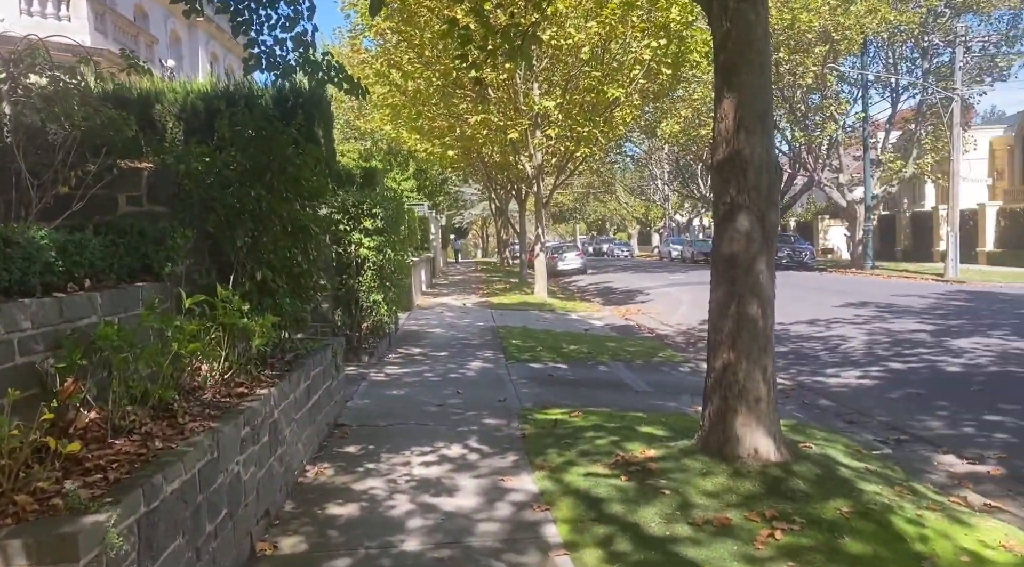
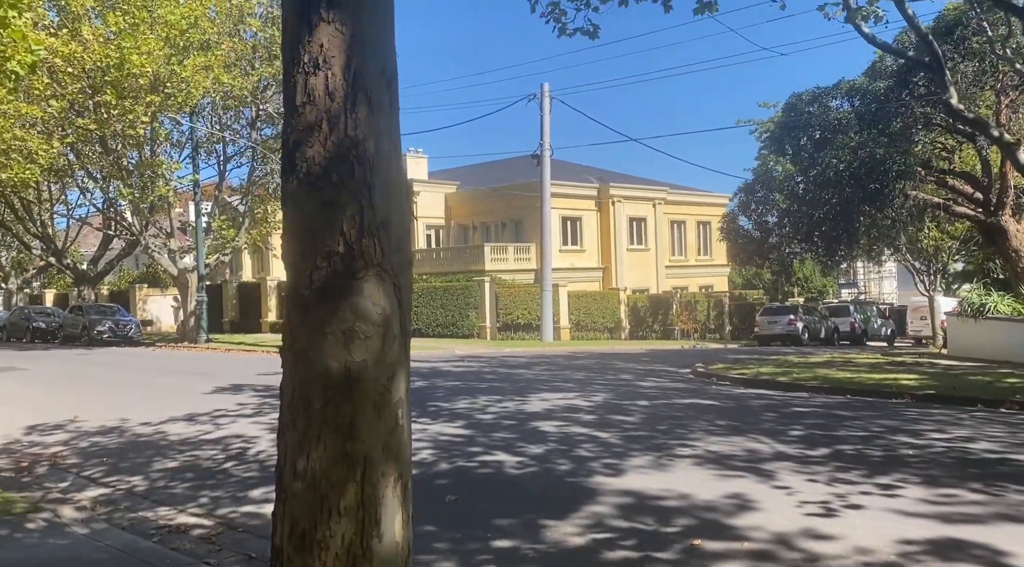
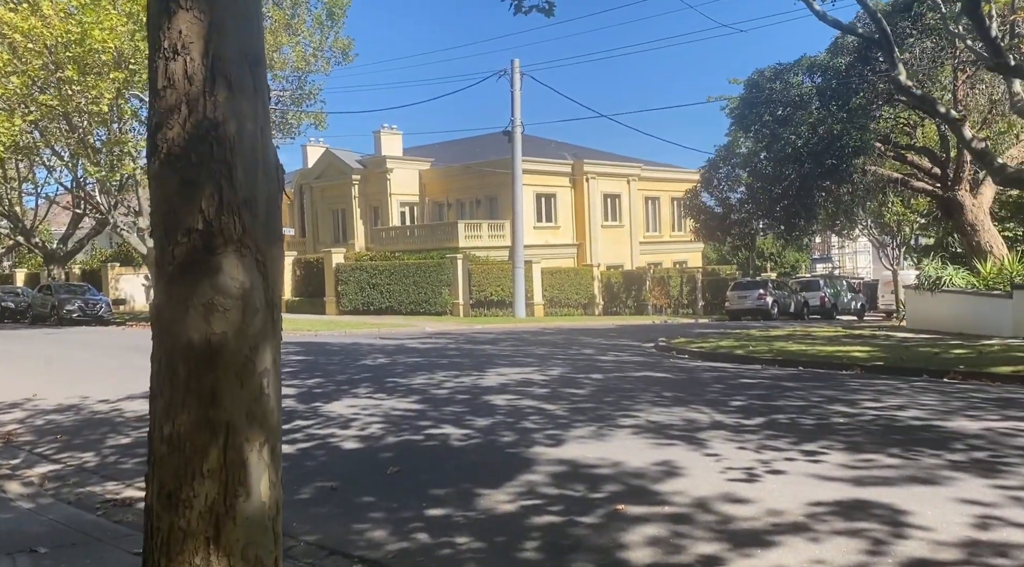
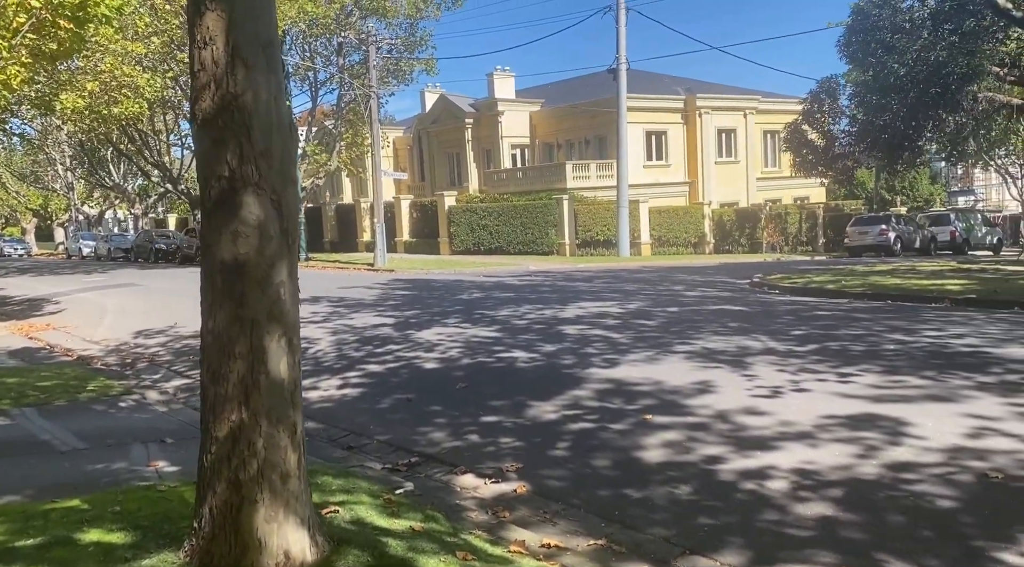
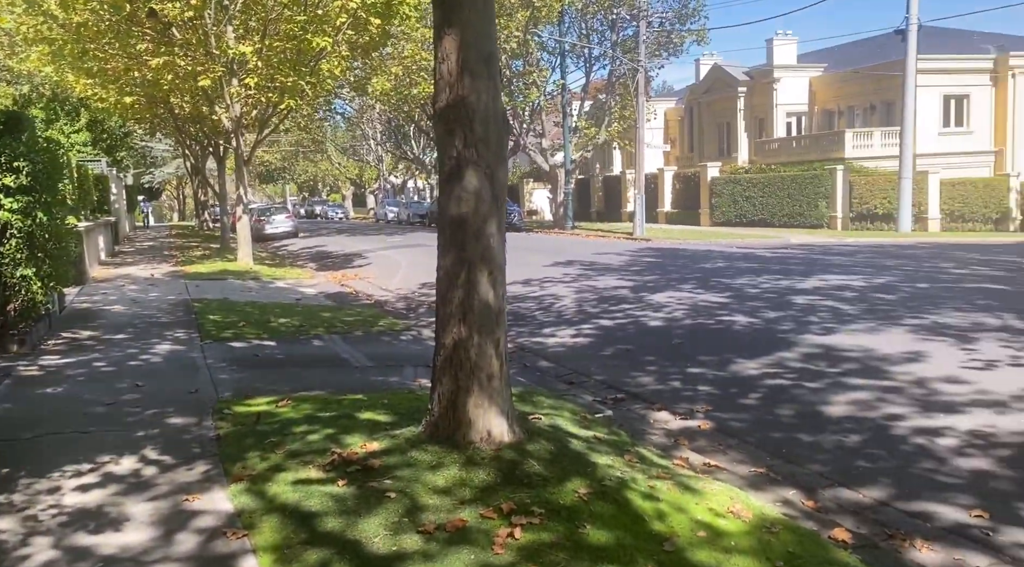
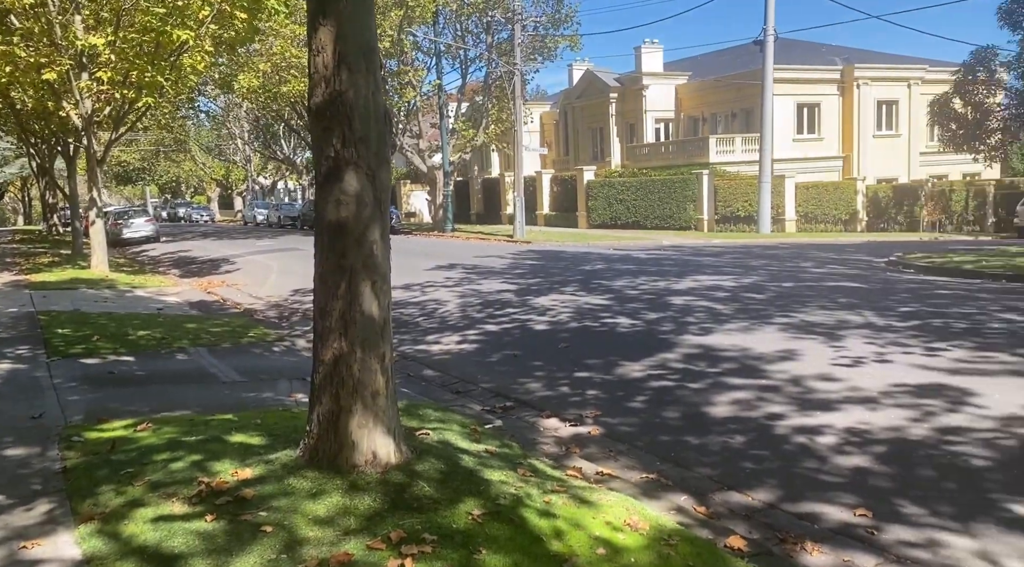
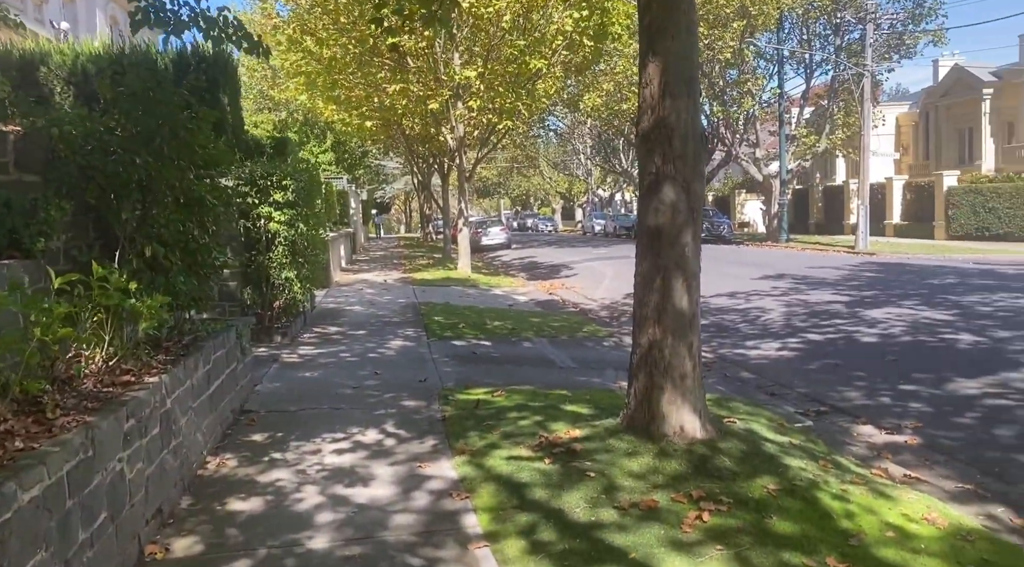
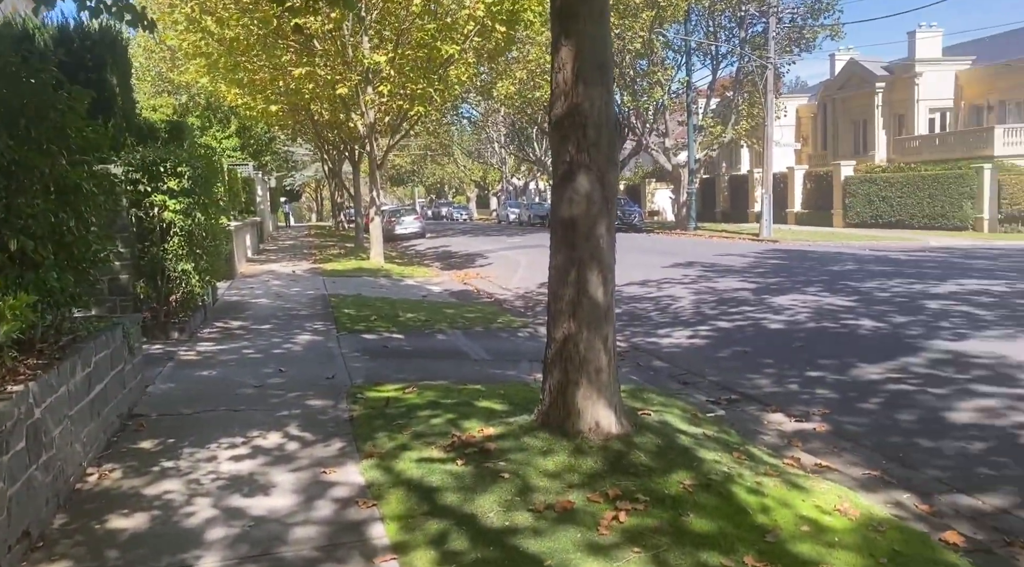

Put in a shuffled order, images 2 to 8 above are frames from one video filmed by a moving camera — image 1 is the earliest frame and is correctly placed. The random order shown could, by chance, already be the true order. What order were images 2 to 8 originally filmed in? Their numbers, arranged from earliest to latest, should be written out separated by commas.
7, 8, 5, 6, 4, 3, 2
